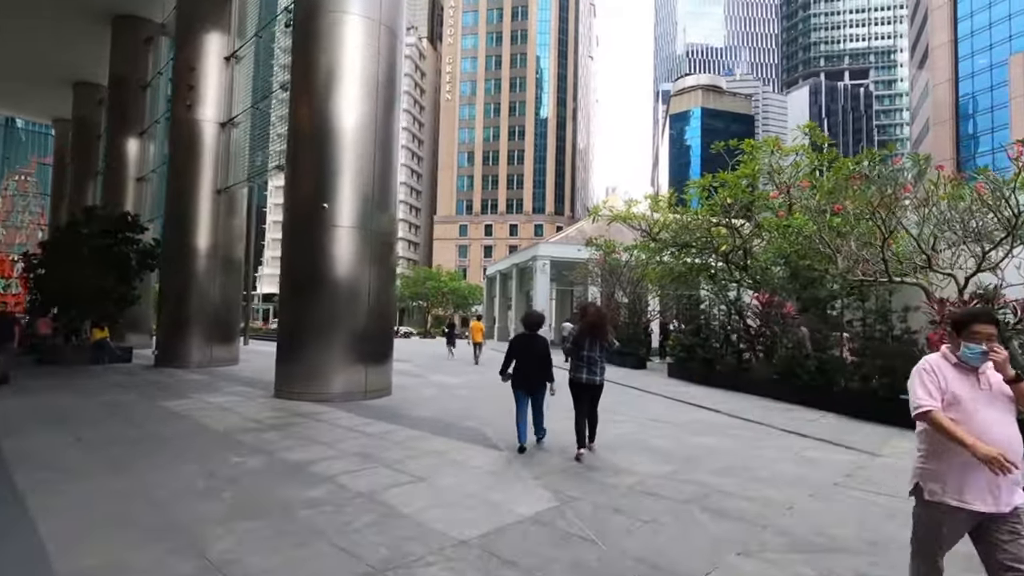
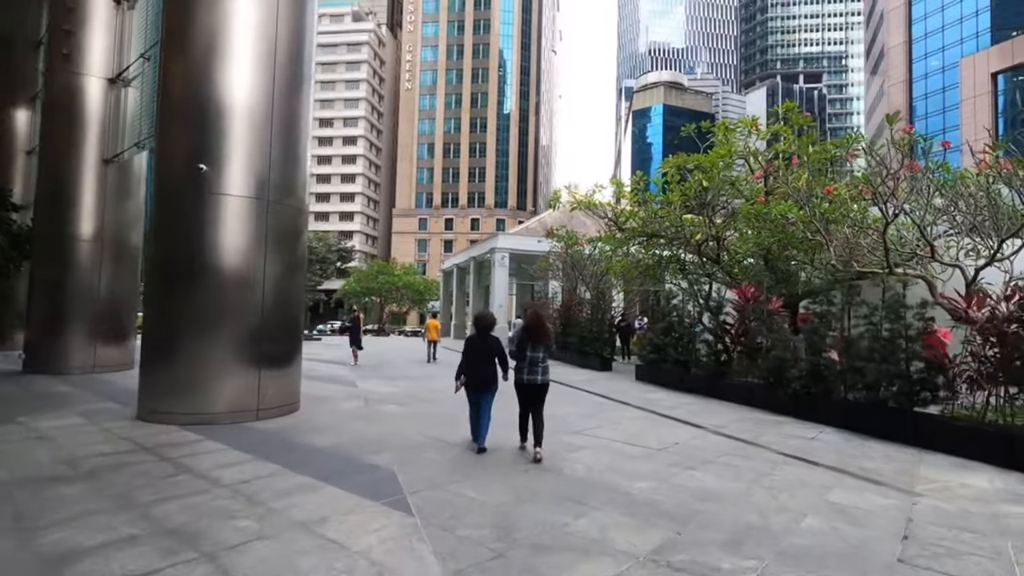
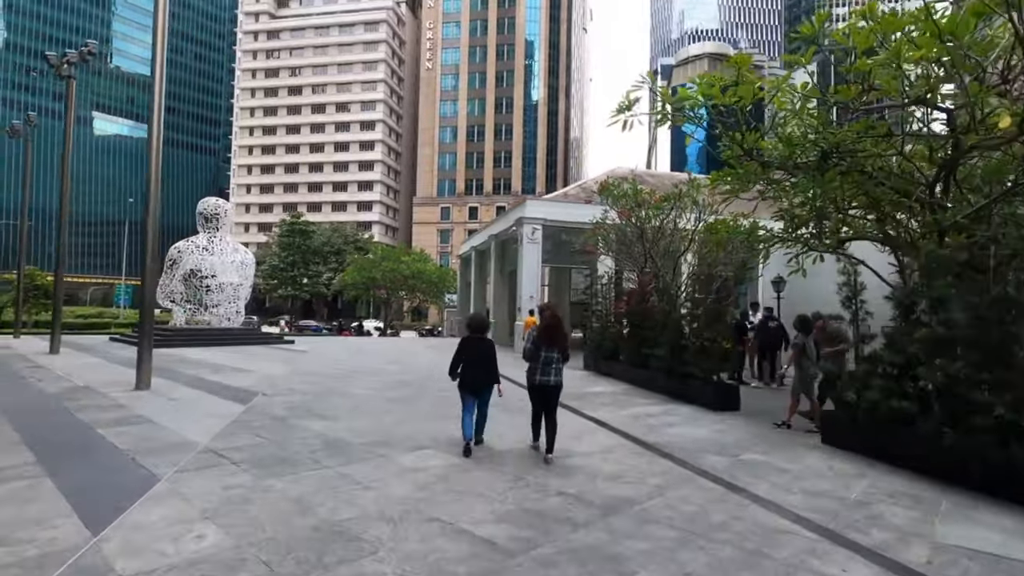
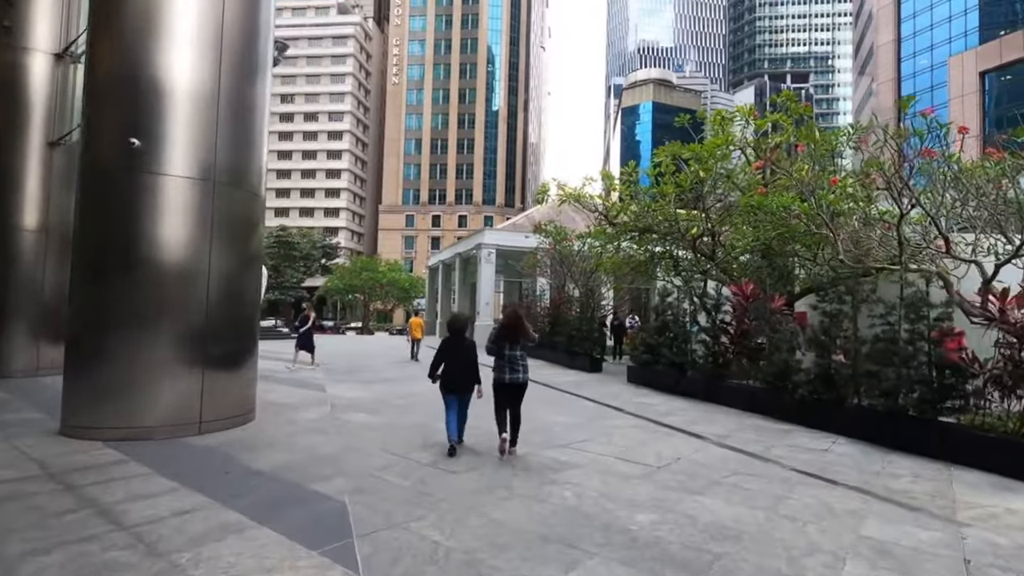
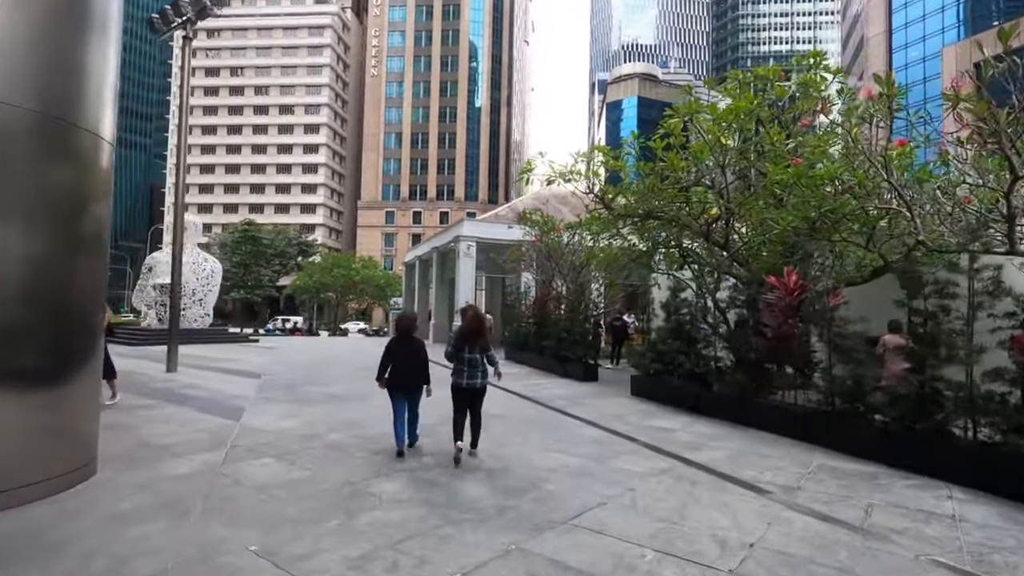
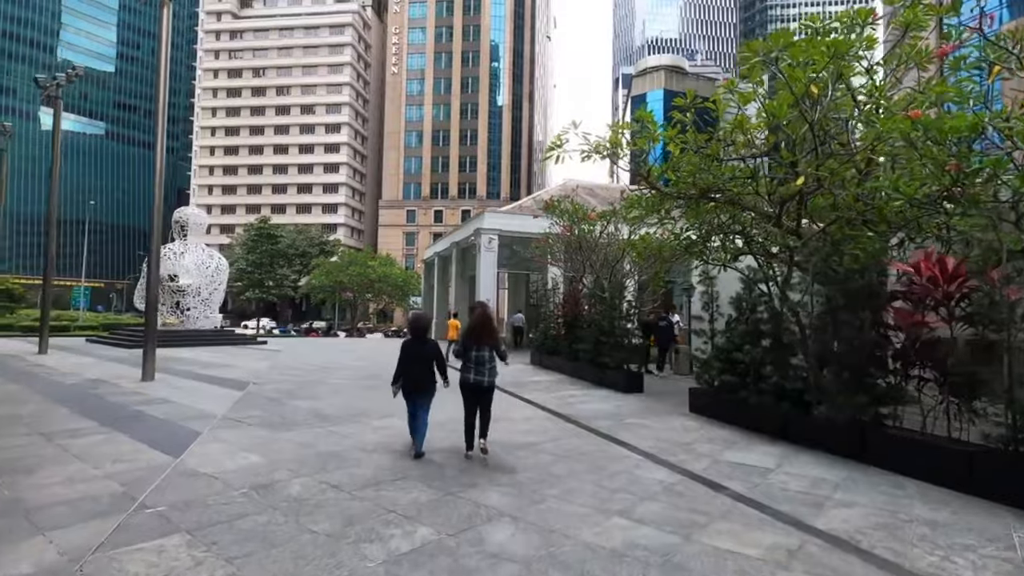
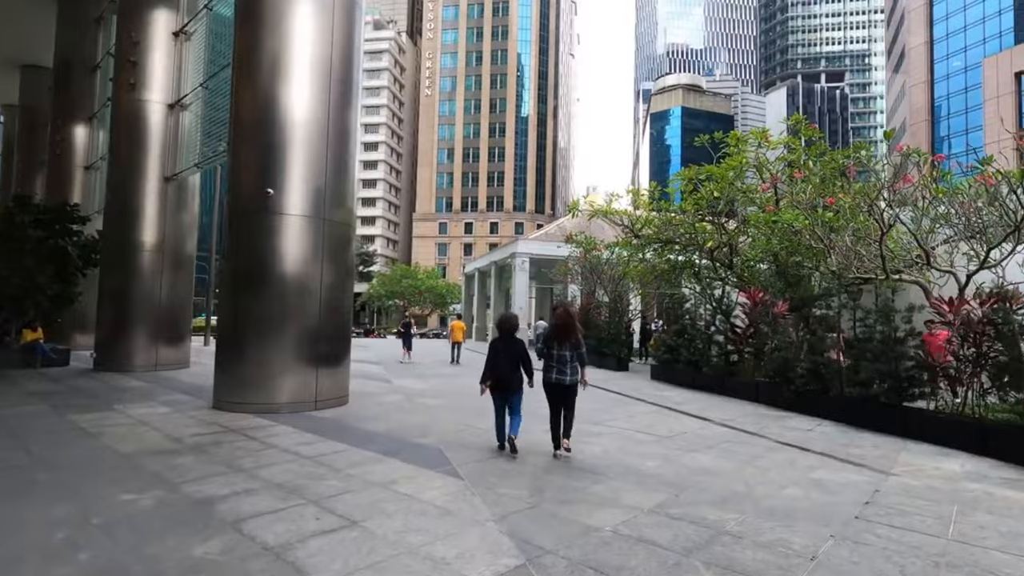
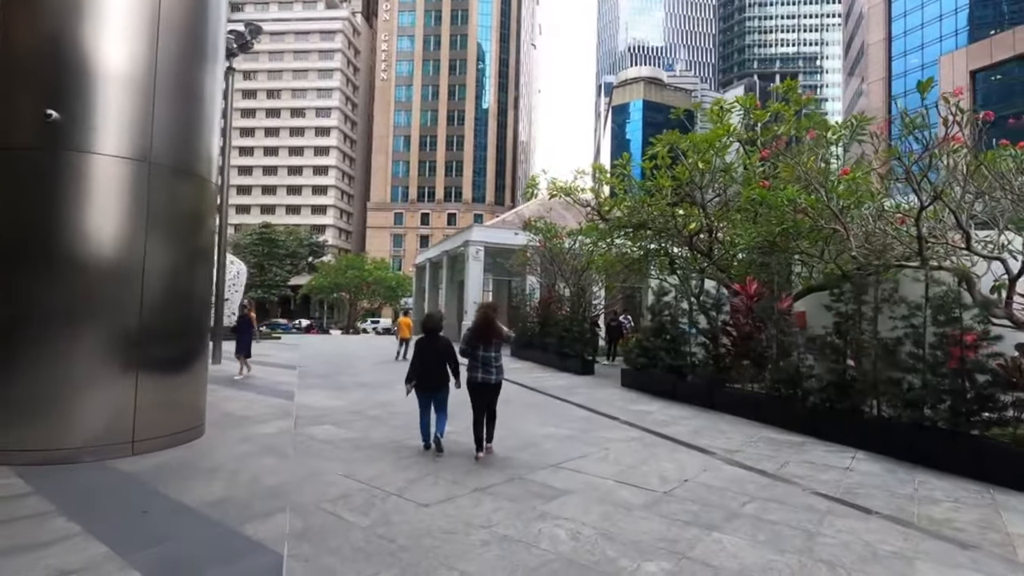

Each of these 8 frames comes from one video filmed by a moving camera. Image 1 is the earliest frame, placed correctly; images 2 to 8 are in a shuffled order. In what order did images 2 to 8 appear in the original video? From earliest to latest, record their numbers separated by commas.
7, 2, 4, 8, 5, 6, 3
